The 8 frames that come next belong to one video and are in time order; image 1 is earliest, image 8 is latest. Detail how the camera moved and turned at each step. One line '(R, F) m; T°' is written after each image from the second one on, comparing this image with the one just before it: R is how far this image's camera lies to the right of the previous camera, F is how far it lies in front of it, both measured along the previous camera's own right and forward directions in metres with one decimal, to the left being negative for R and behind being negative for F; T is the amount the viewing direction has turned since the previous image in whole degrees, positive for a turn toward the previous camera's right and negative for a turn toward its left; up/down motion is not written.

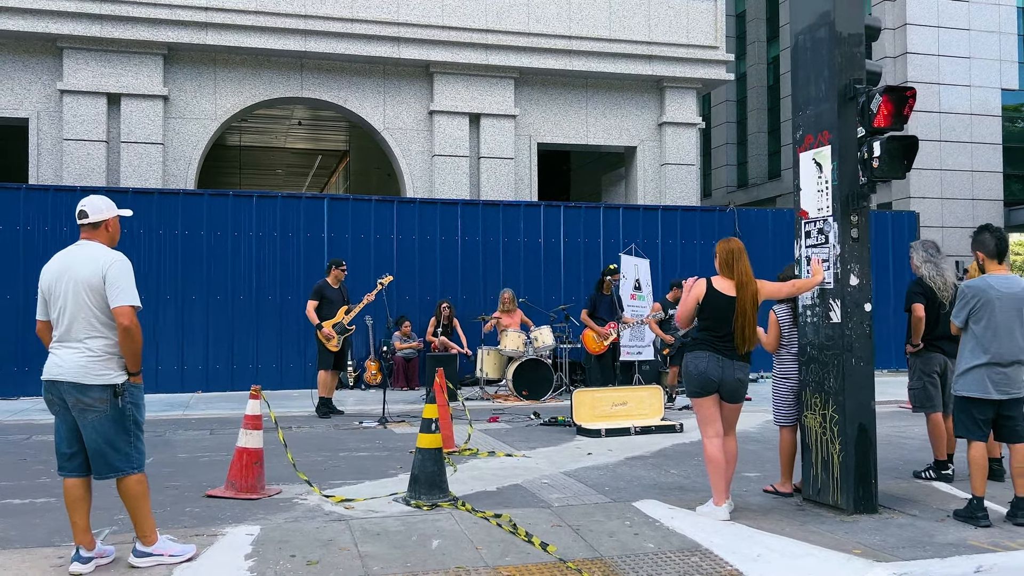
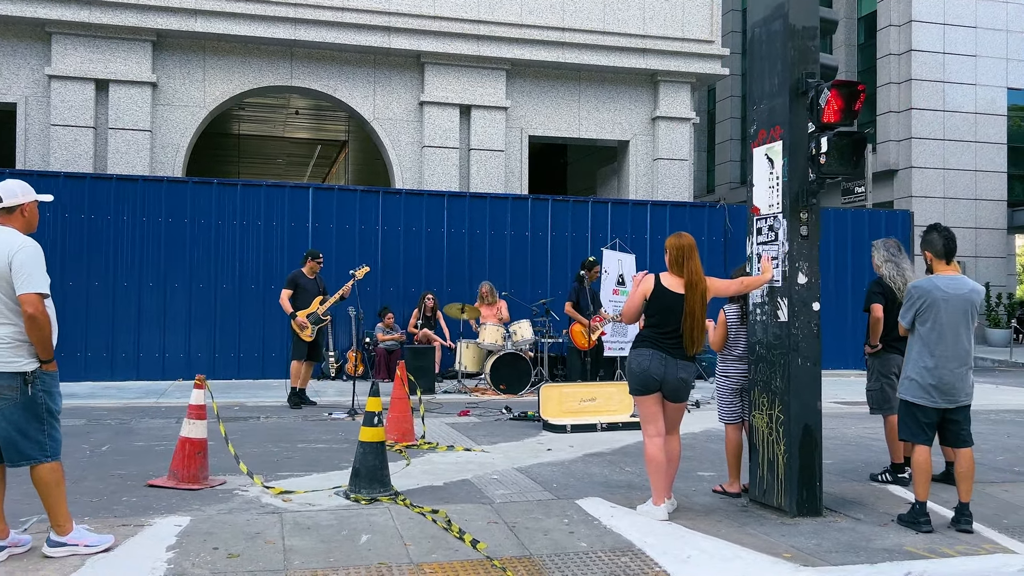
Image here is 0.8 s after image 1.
(+0.4, +0.1) m; 0°
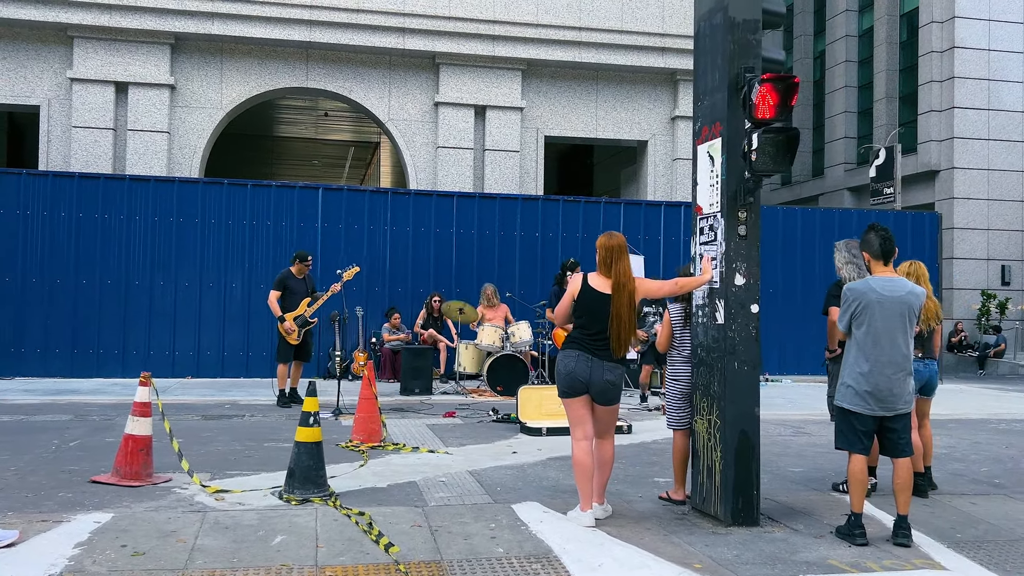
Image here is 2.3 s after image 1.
(+0.6, +0.1) m; -3°
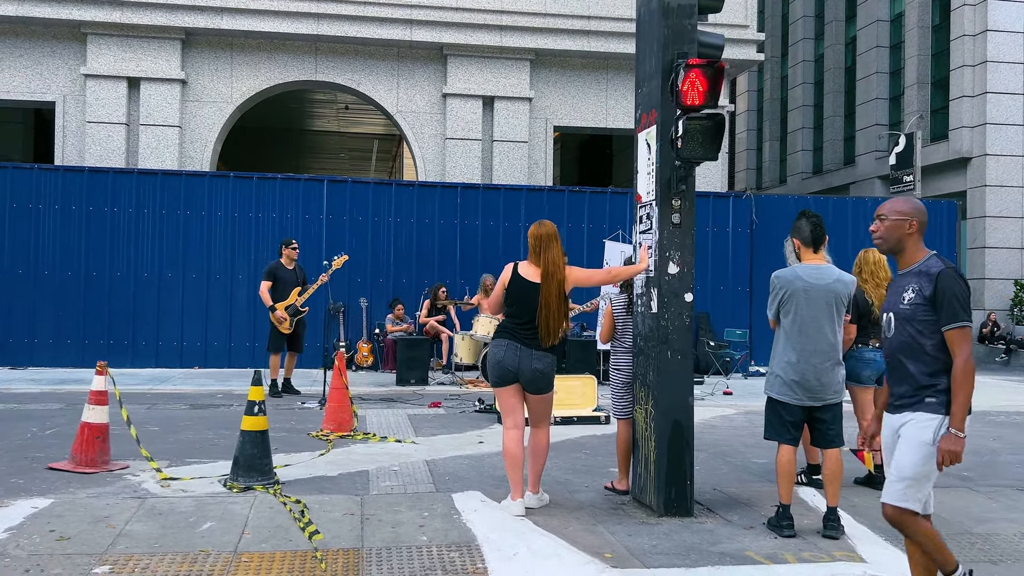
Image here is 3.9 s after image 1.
(+0.5, 0.0) m; -2°
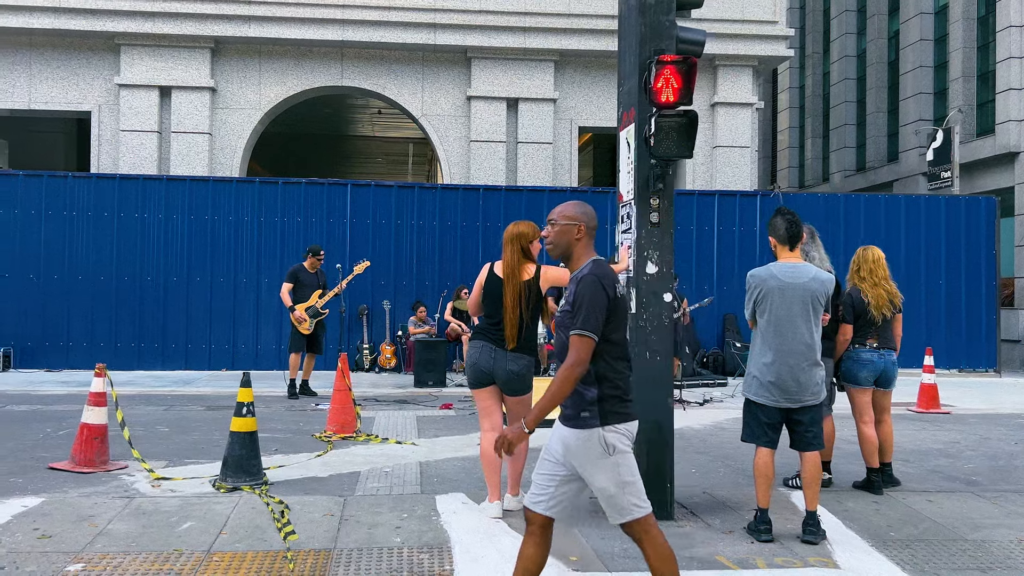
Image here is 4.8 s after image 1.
(+0.3, 0.0) m; -3°
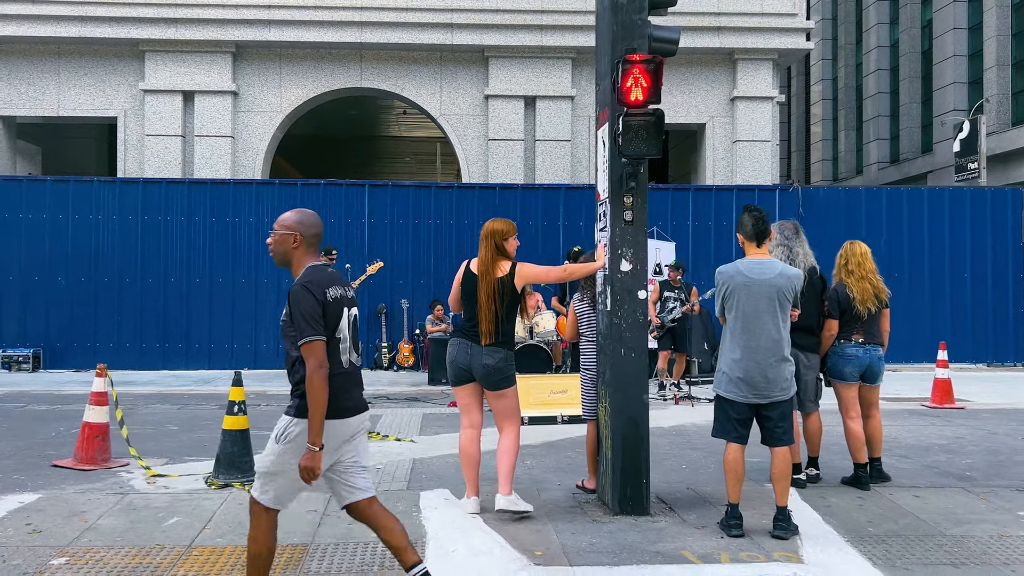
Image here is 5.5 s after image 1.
(+0.3, -0.1) m; -2°
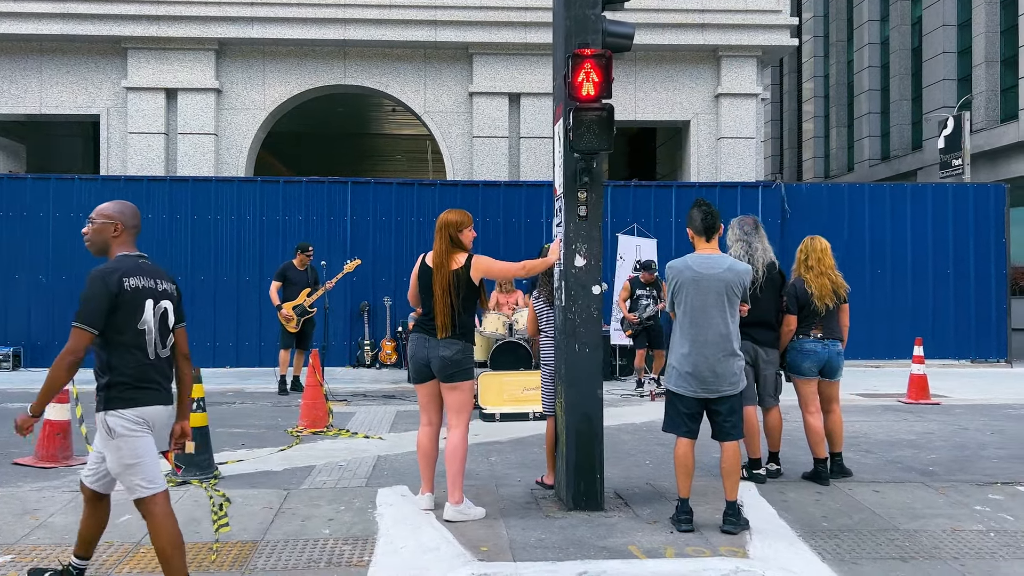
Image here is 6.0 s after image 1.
(+0.2, 0.0) m; 0°
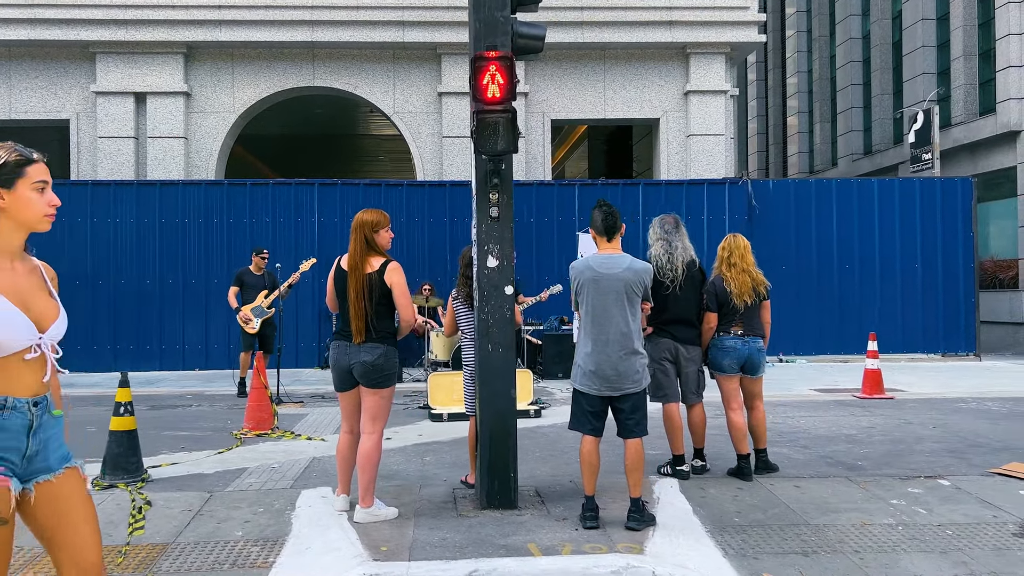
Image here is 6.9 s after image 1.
(+0.4, 0.0) m; +1°
